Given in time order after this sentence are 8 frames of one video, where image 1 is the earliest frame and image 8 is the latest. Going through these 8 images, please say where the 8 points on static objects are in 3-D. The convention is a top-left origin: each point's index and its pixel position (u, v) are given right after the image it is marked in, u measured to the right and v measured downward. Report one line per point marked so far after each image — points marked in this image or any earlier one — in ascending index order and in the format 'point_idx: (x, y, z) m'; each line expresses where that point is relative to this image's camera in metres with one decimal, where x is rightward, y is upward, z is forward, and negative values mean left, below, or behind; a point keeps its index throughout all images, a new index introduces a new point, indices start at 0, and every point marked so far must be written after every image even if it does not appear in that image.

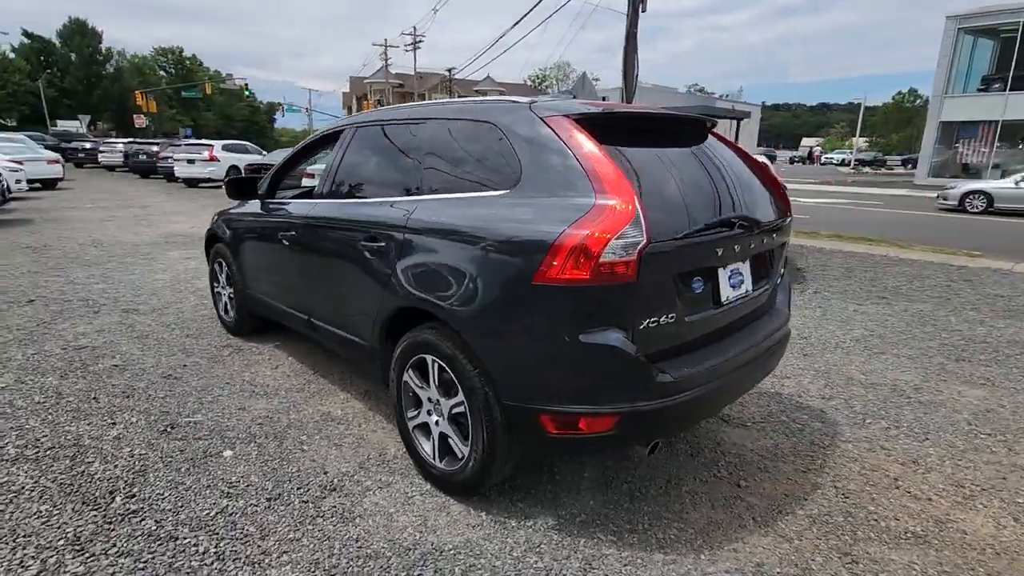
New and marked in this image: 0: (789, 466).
0: (+1.6, -1.0, +3.0) m
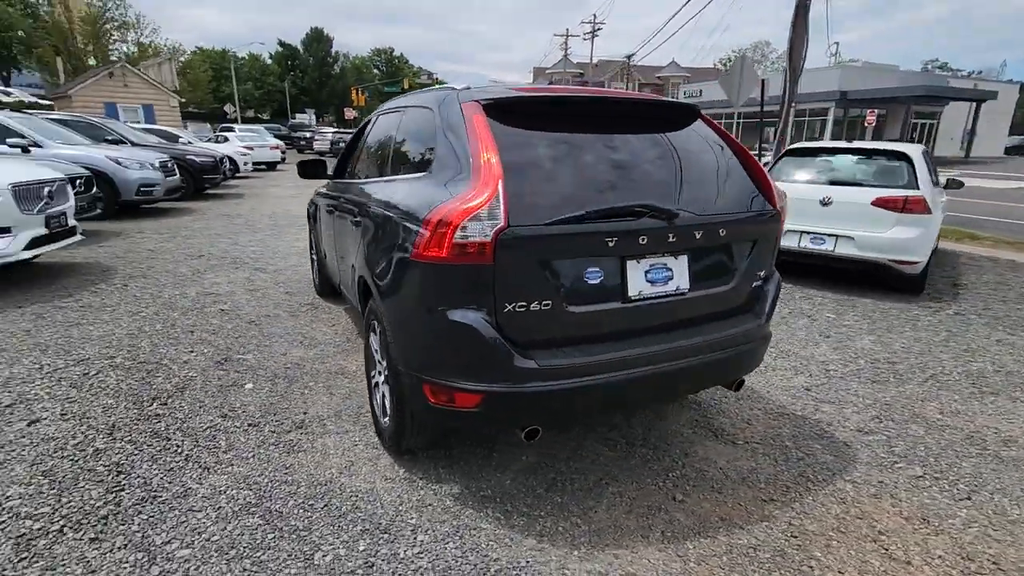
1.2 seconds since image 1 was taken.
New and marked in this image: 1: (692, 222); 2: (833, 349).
0: (+1.2, -1.0, +2.6) m
1: (+0.7, +0.3, +2.3) m
2: (+2.7, -0.5, +4.5) m
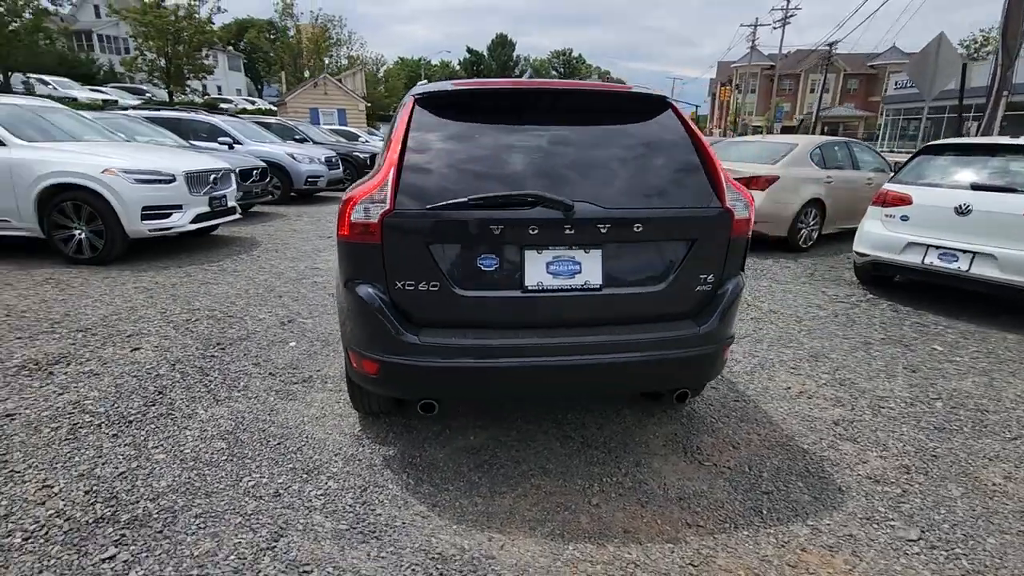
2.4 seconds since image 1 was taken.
0: (+0.8, -1.0, +2.4) m
1: (+0.3, +0.3, +2.2) m
2: (+2.8, -0.7, +3.7) m
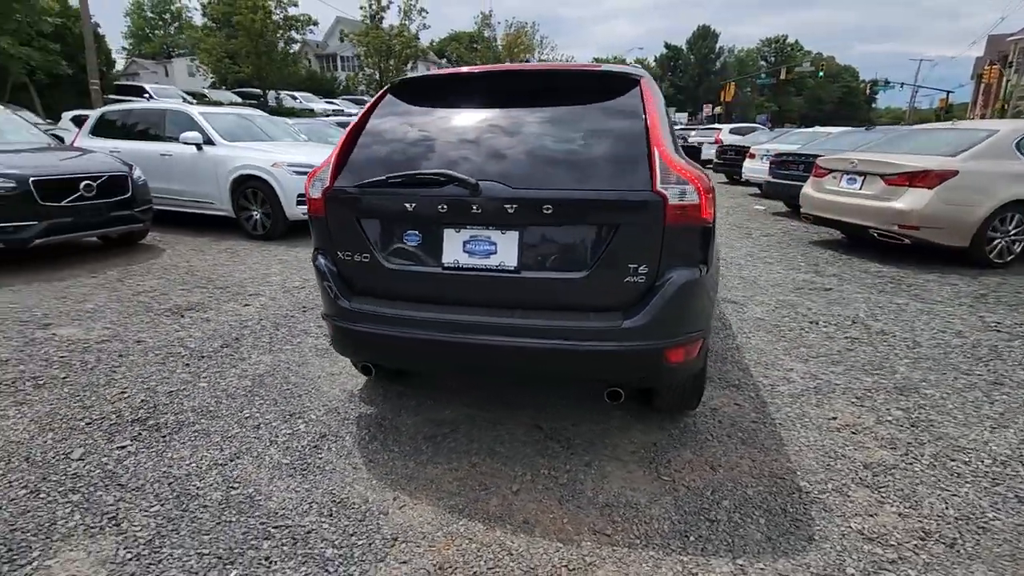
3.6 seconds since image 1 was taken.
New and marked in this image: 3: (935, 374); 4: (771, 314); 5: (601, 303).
0: (+0.4, -1.0, +2.3) m
1: (-0.1, +0.4, +2.2) m
2: (+2.7, -0.8, +2.8) m
3: (+2.9, -0.6, +3.5) m
4: (+2.3, -0.2, +4.7) m
5: (+0.4, -0.1, +2.3) m
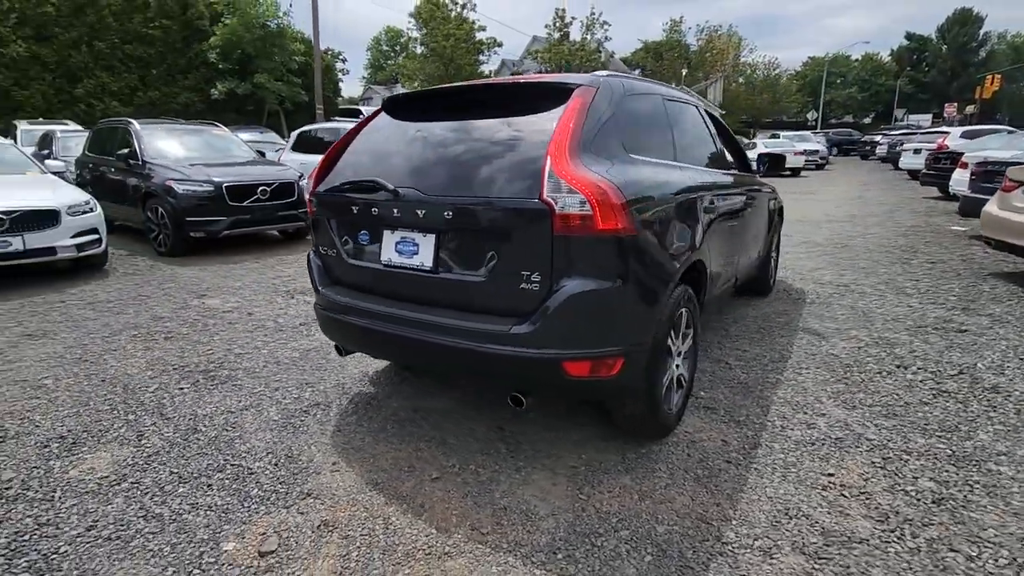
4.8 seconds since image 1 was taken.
0: (-0.1, -1.0, +2.3) m
1: (-0.4, +0.4, +2.4) m
2: (+2.3, -1.0, +2.0) m
3: (+2.7, -0.8, +2.7) m
4: (+2.6, -0.5, +4.0) m
5: (0.0, -0.1, +2.3) m
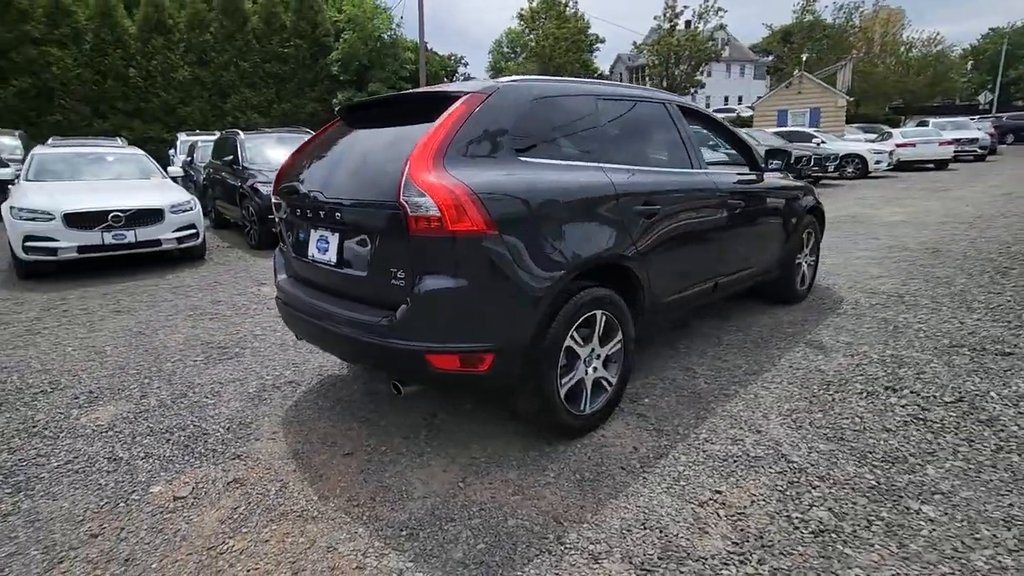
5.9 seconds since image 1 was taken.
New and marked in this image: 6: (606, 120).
0: (-0.7, -1.0, +2.6) m
1: (-1.0, +0.4, +2.7) m
2: (+1.6, -1.1, +1.8) m
3: (+2.1, -0.9, +2.3) m
4: (+2.3, -0.5, +3.6) m
5: (-0.6, -0.1, +2.5) m
6: (+0.6, +1.0, +3.2) m
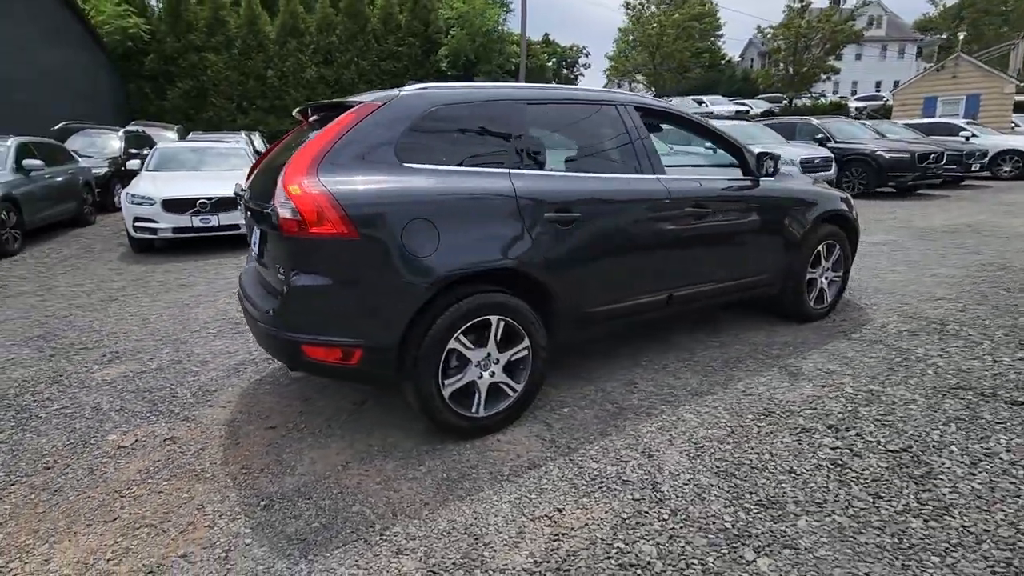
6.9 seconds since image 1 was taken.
0: (-1.4, -1.0, +2.9) m
1: (-1.5, +0.5, +3.0) m
2: (+0.7, -1.2, +1.6) m
3: (+1.3, -1.0, +2.0) m
4: (+1.8, -0.7, +3.2) m
5: (-1.2, 0.0, +2.8) m
6: (+0.1, +1.0, +3.2) m
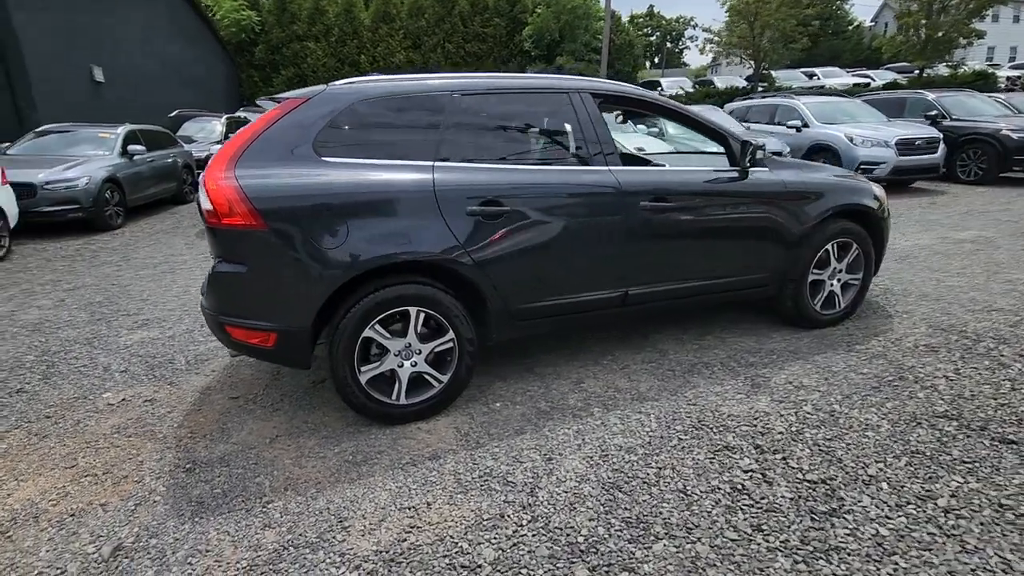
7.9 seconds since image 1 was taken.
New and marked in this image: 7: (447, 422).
0: (-1.9, -0.9, +3.2) m
1: (-1.9, +0.6, +3.3) m
2: (-0.1, -1.2, +1.6) m
3: (+0.7, -1.1, +1.9) m
4: (+1.4, -0.7, +3.0) m
5: (-1.7, +0.1, +3.0) m
6: (-0.2, +1.0, +3.2) m
7: (-0.4, -0.8, +3.1) m
